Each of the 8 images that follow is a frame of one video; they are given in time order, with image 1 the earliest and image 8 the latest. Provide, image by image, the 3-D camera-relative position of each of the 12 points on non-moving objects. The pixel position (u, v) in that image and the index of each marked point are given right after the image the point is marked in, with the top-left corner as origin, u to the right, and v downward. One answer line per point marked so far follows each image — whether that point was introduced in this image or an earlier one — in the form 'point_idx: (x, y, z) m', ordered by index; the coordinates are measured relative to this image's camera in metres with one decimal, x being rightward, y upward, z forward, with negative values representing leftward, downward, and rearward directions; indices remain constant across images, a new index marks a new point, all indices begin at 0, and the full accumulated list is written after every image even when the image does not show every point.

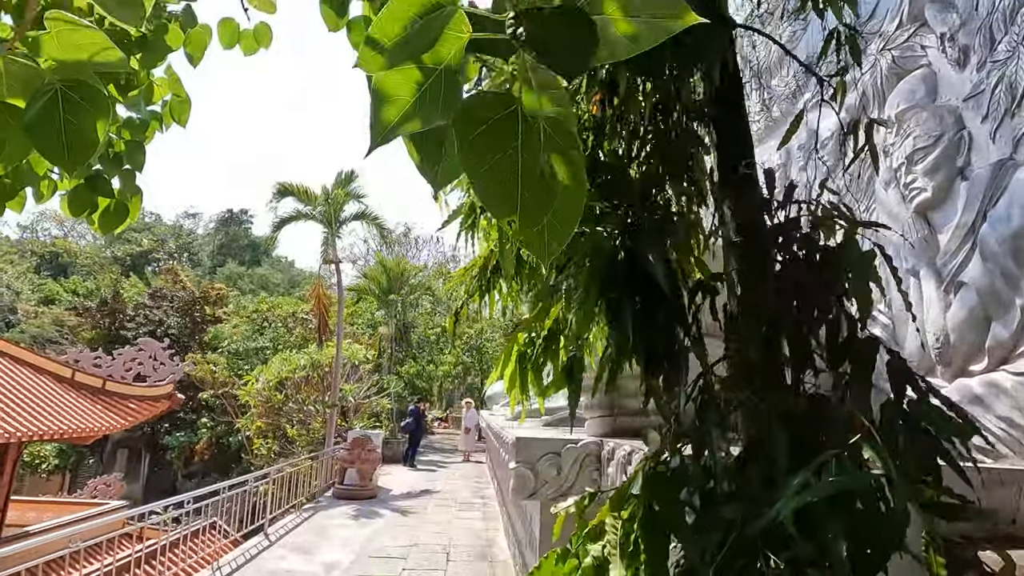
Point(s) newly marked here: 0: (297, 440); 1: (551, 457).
0: (-3.0, -2.1, +7.9) m
1: (+0.2, -0.7, +2.2) m
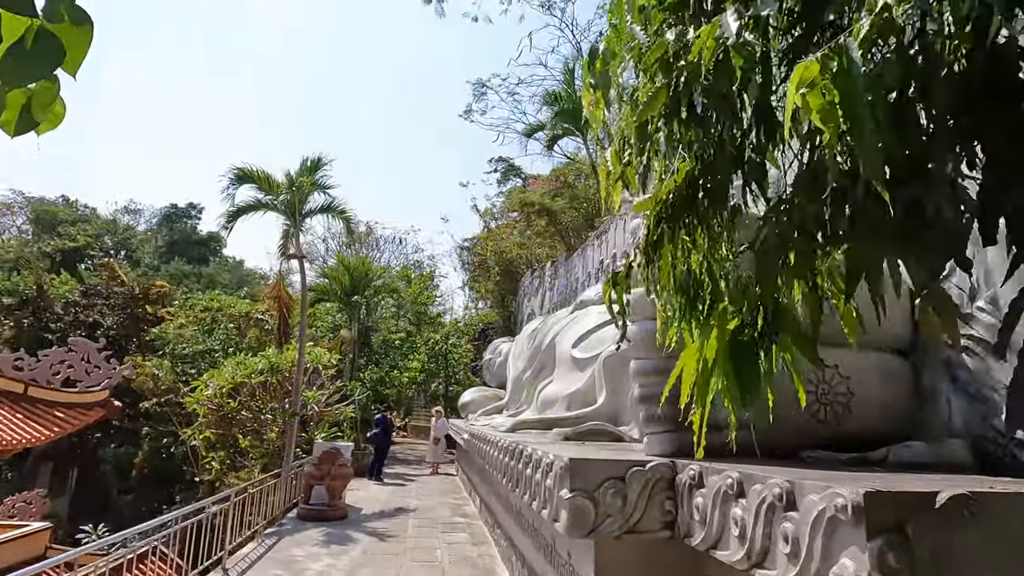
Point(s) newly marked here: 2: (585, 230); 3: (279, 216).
0: (-3.4, -2.1, +7.2) m
1: (+0.3, -0.6, +1.8) m
2: (+1.4, +1.1, +11.0) m
3: (-2.8, +0.9, +6.9) m
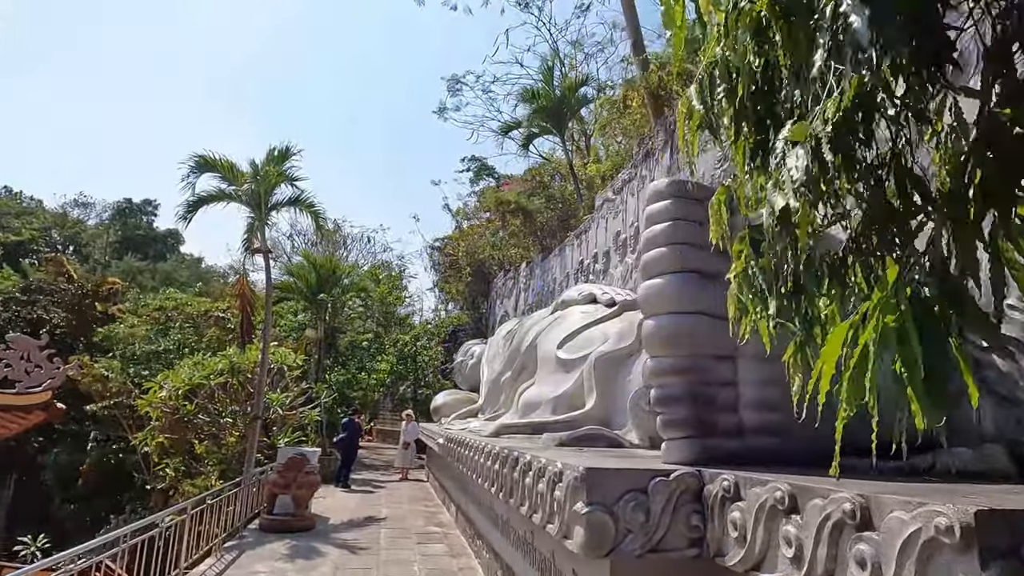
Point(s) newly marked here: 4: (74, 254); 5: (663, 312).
0: (-3.7, -2.0, +6.8) m
1: (+0.3, -0.6, +1.6) m
2: (+0.9, +1.0, +10.8) m
3: (-3.1, +0.9, +6.5) m
4: (-15.2, +1.2, +19.7) m
5: (+0.5, -0.1, +1.8) m
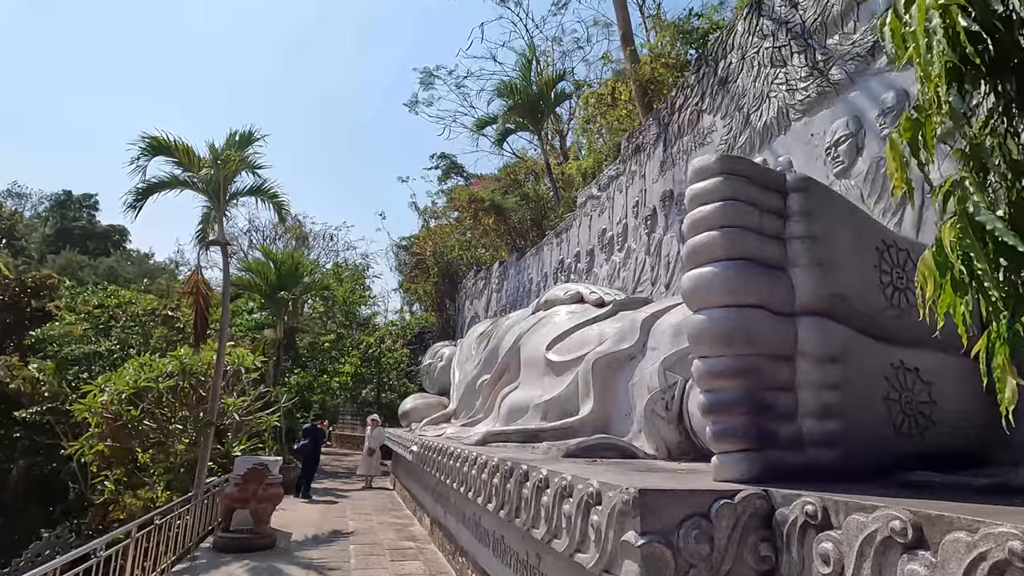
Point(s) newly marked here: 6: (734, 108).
0: (-4.0, -2.0, +6.2) m
1: (+0.4, -0.5, +1.3) m
2: (+0.4, +1.0, +10.6) m
3: (-3.3, +1.0, +6.0) m
4: (-16.4, +1.4, +18.3) m
5: (+0.6, 0.0, +1.6) m
6: (+1.5, +1.2, +3.7) m
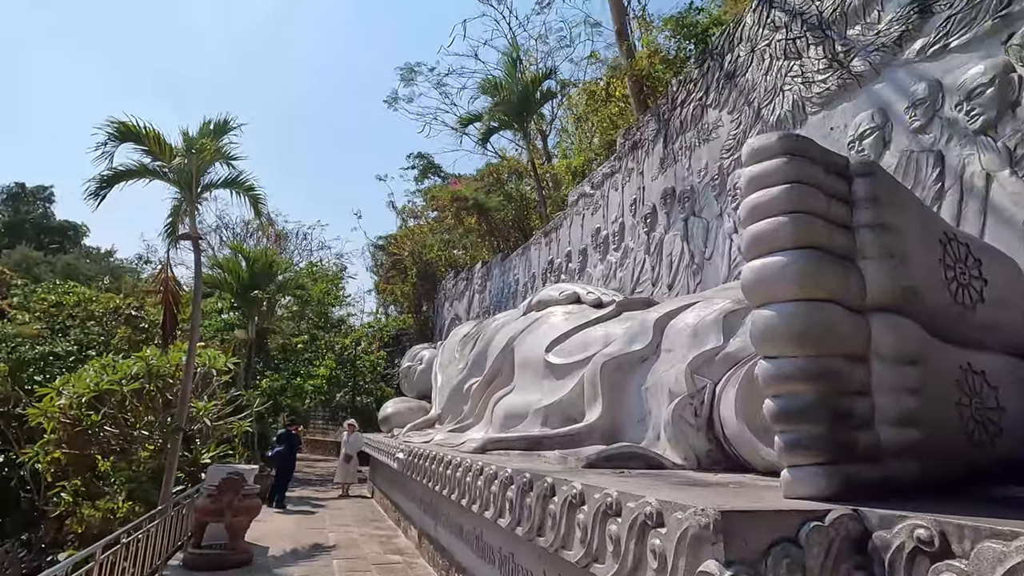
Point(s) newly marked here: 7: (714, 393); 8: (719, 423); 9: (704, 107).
0: (-4.1, -1.9, +5.8) m
1: (+0.5, -0.5, +1.1) m
2: (+0.1, +1.0, +10.4) m
3: (-3.4, +1.0, +5.6) m
4: (-17.0, +1.4, +17.3) m
5: (+0.7, 0.0, +1.4) m
6: (+1.5, +1.2, +3.6) m
7: (+0.8, -0.4, +2.2) m
8: (+0.8, -0.5, +2.2) m
9: (+1.4, +1.3, +4.0) m
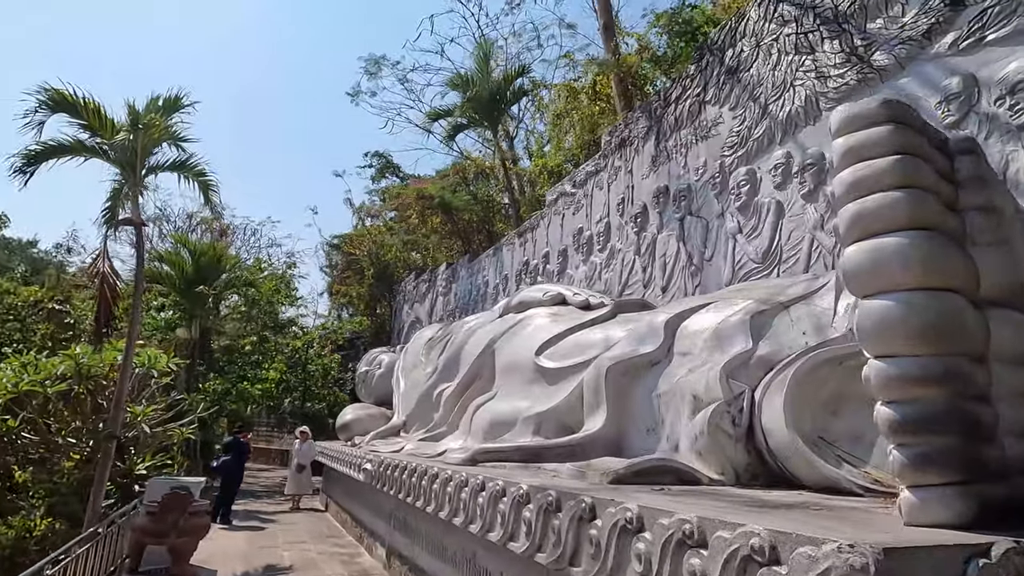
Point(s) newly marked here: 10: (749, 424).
0: (-4.4, -1.8, +5.1) m
1: (+0.7, -0.5, +0.9) m
2: (-0.6, +0.9, +10.1) m
3: (-3.6, +1.1, +5.1) m
4: (-18.2, +1.7, +15.5) m
5: (+0.8, 0.0, +1.2) m
6: (+1.5, +1.2, +3.5) m
7: (+0.9, -0.4, +2.0) m
8: (+0.9, -0.5, +1.9) m
9: (+1.3, +1.3, +3.9) m
10: (+0.8, -0.5, +2.0) m
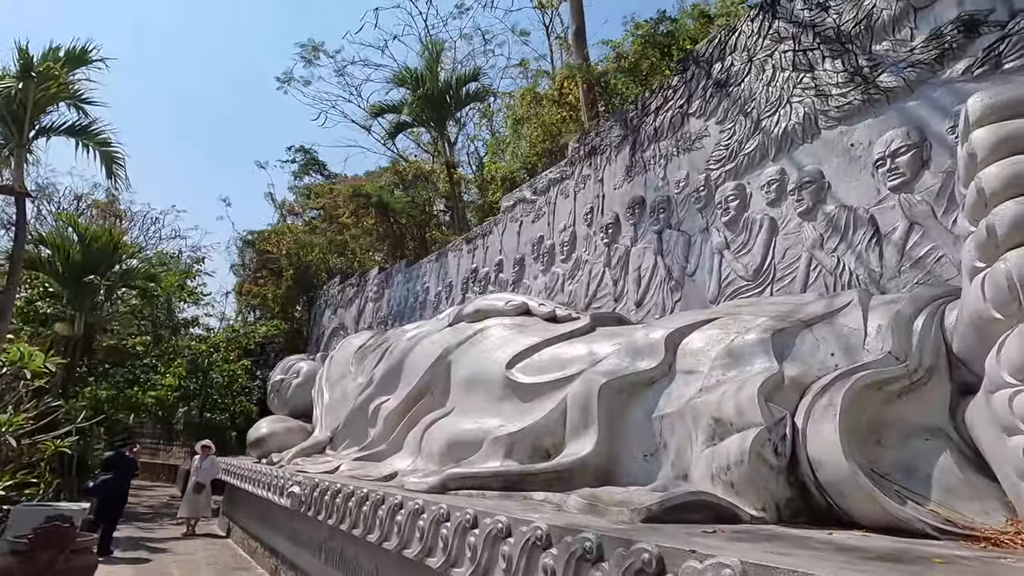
0: (-4.8, -1.6, +4.0) m
1: (+0.9, -0.5, +0.7) m
2: (-1.7, +0.8, +9.7) m
3: (-3.9, +1.3, +4.2) m
4: (-19.8, +2.5, +12.3) m
5: (+1.0, 0.0, +1.0) m
6: (+1.4, +1.1, +3.4) m
7: (+0.9, -0.4, +1.8) m
8: (+0.9, -0.5, +1.7) m
9: (+1.1, +1.1, +3.7) m
10: (+0.9, -0.5, +1.8) m
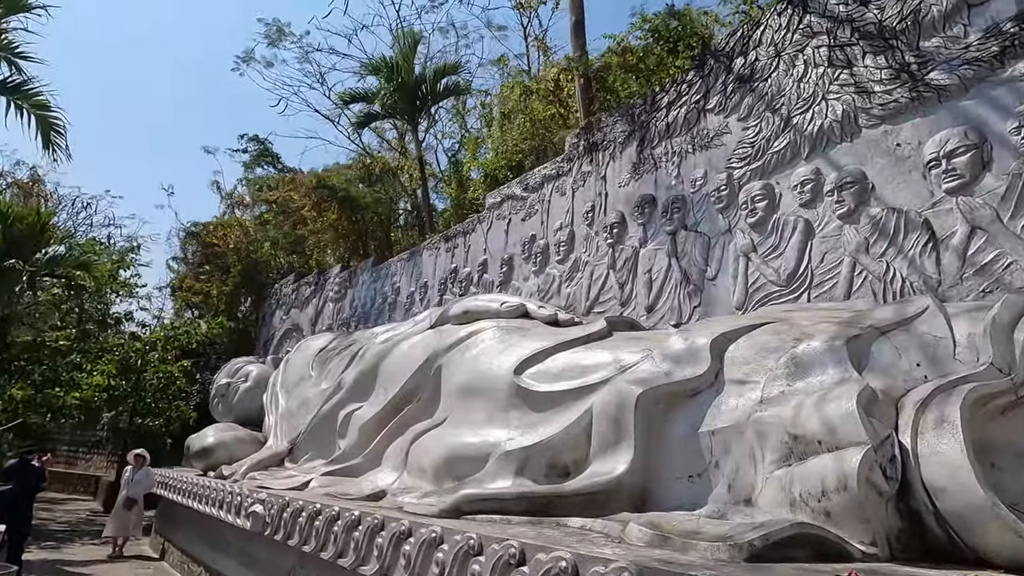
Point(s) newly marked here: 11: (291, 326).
0: (-4.8, -1.5, +3.2) m
1: (+1.2, -0.5, +0.4) m
2: (-2.2, +0.7, +9.2) m
3: (-3.8, +1.4, +3.5) m
4: (-20.4, +3.1, +10.1) m
5: (+1.3, 0.0, +0.8) m
6: (+1.4, +1.0, +3.2) m
7: (+1.1, -0.4, +1.5) m
8: (+1.1, -0.5, +1.5) m
9: (+1.2, +1.1, +3.5) m
10: (+1.0, -0.5, +1.5) m
11: (-3.4, -0.6, +8.7) m
